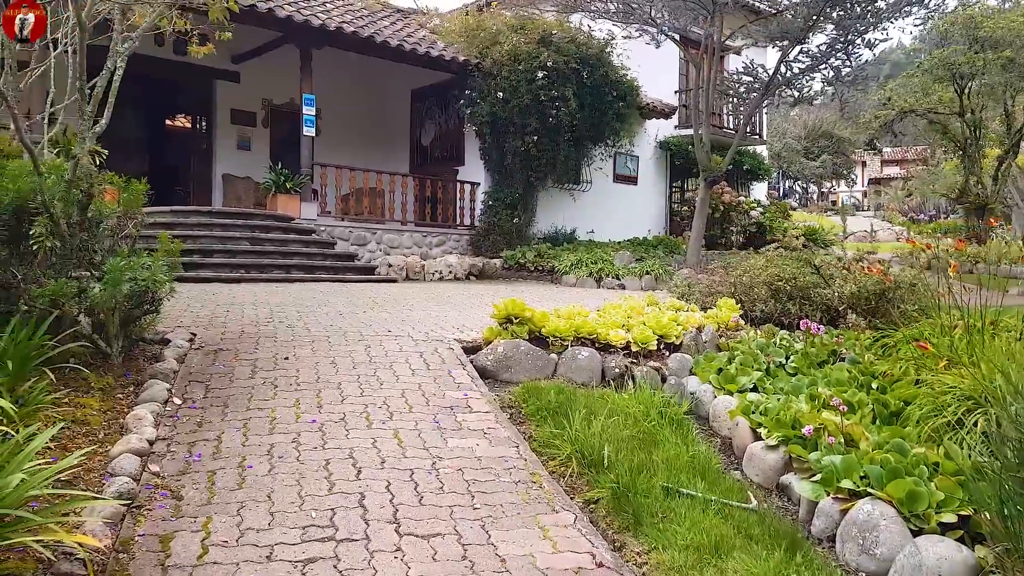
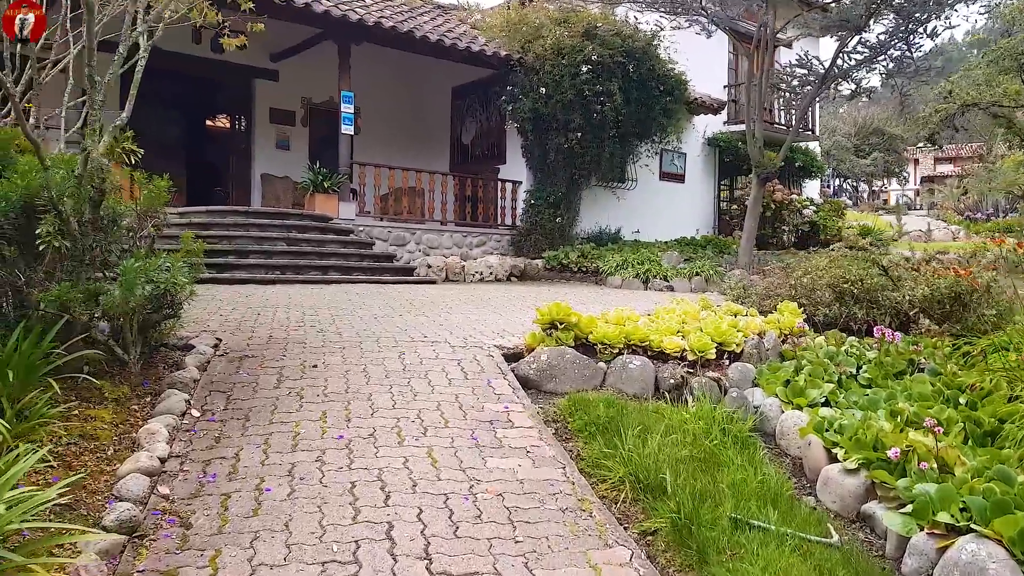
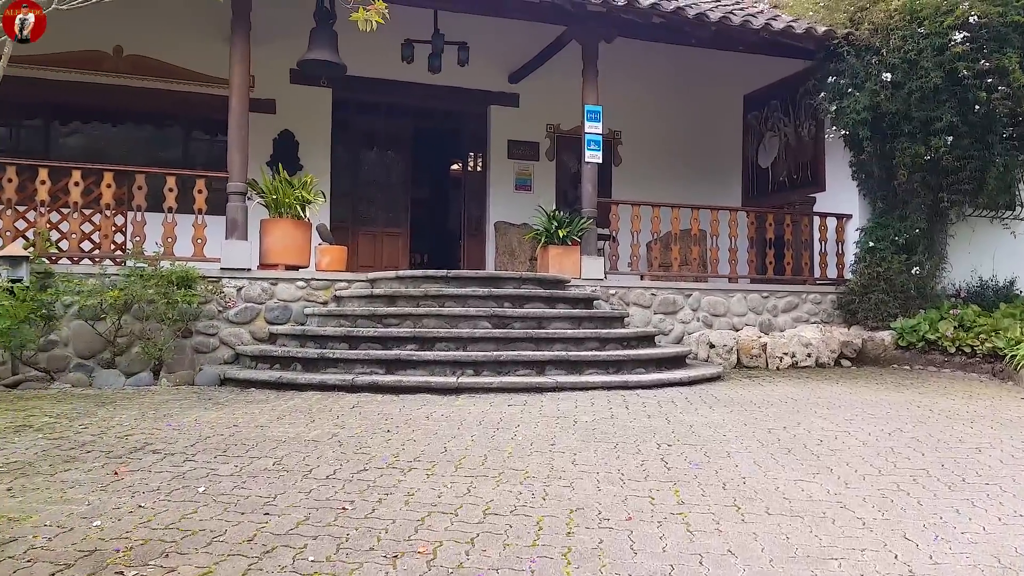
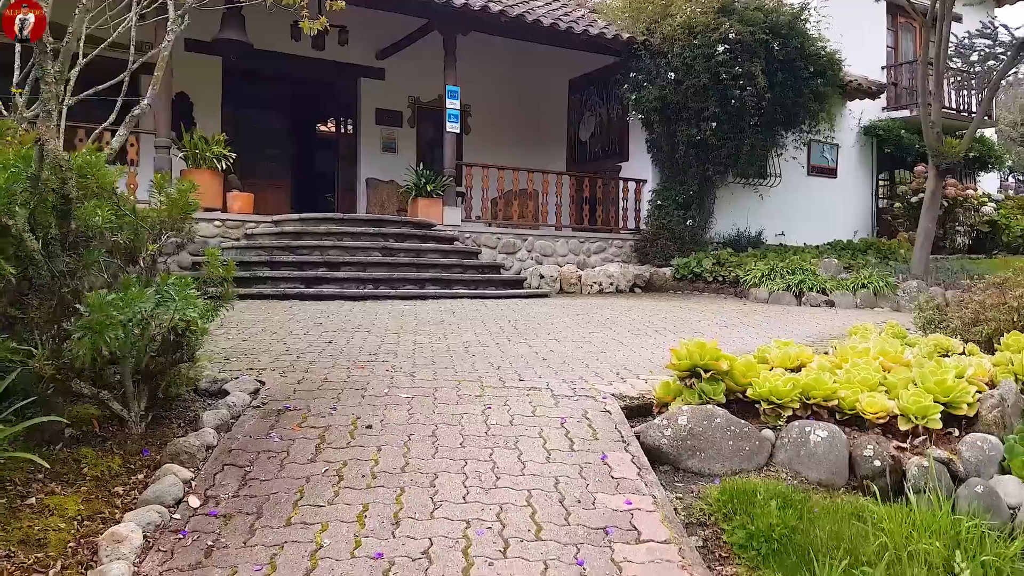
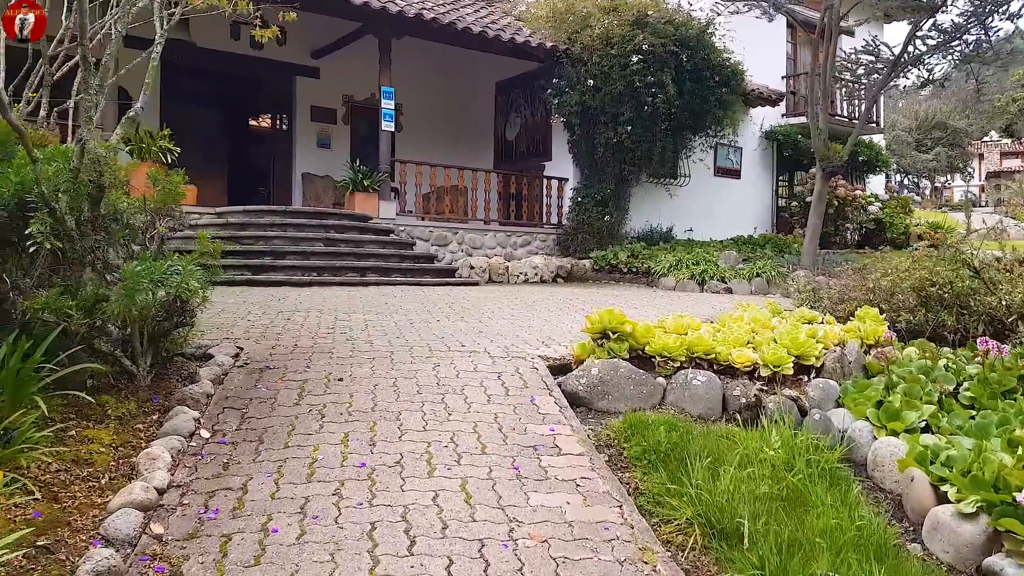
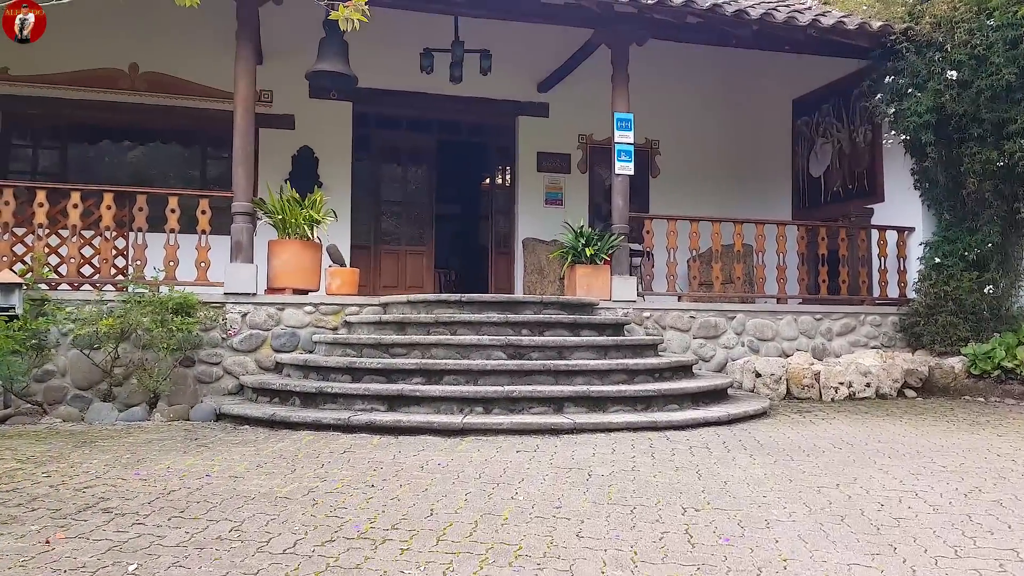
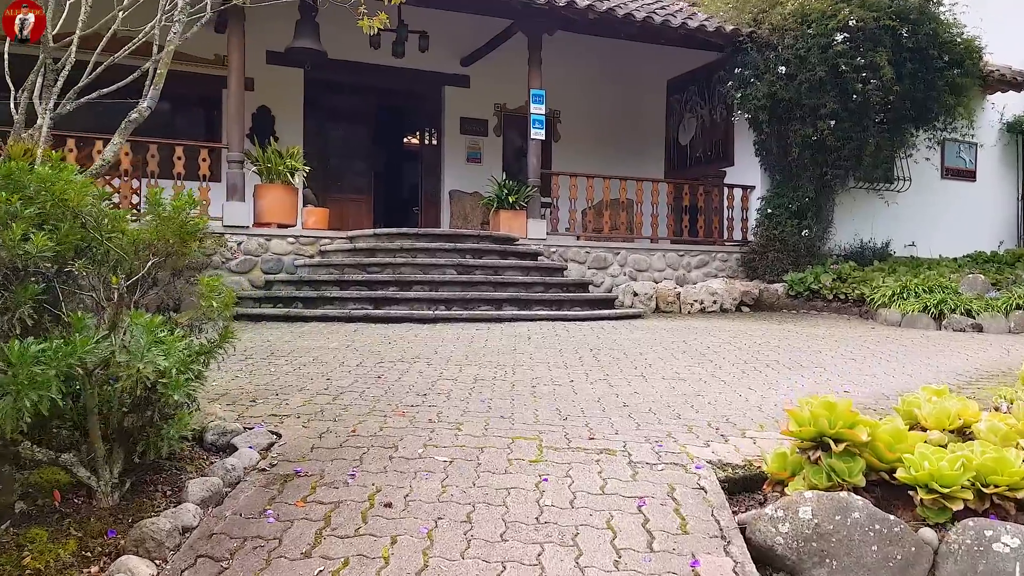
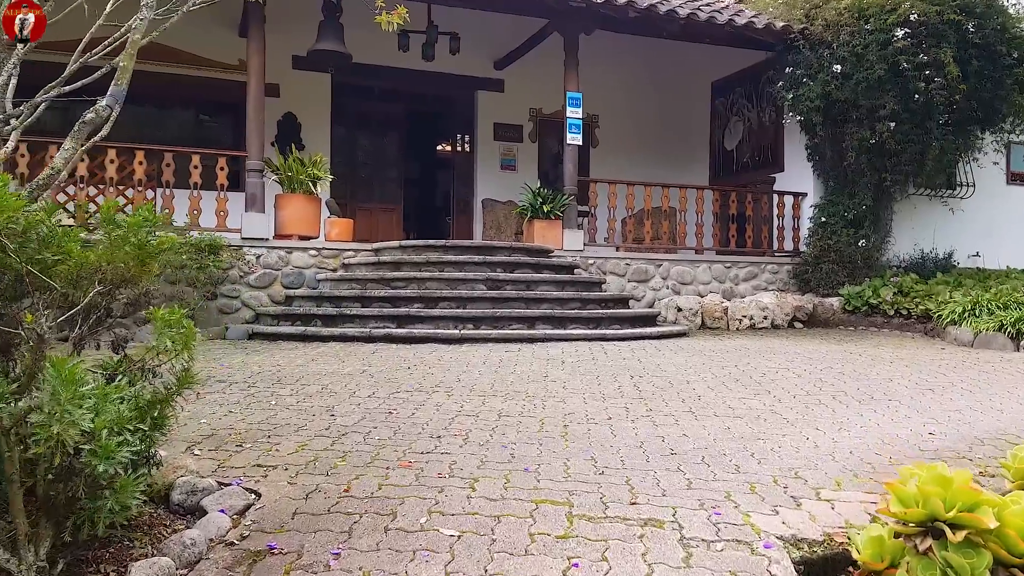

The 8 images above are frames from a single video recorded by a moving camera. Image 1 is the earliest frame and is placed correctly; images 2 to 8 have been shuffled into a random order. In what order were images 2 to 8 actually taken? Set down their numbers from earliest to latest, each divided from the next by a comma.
2, 5, 4, 7, 8, 3, 6
